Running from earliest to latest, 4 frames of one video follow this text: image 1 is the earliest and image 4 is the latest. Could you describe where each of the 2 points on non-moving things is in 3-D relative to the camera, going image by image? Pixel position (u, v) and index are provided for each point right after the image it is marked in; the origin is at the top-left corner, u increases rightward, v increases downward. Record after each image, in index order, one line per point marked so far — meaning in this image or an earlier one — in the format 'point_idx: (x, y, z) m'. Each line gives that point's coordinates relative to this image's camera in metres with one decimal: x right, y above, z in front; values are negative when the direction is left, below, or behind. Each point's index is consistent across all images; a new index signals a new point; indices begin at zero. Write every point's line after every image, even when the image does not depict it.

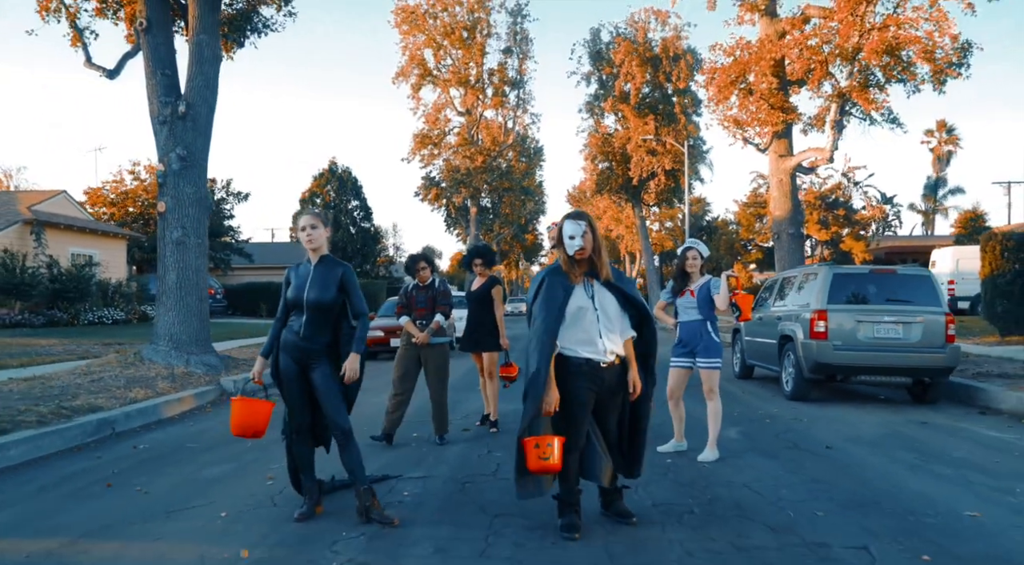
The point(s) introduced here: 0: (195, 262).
0: (-5.4, +0.3, +12.4) m
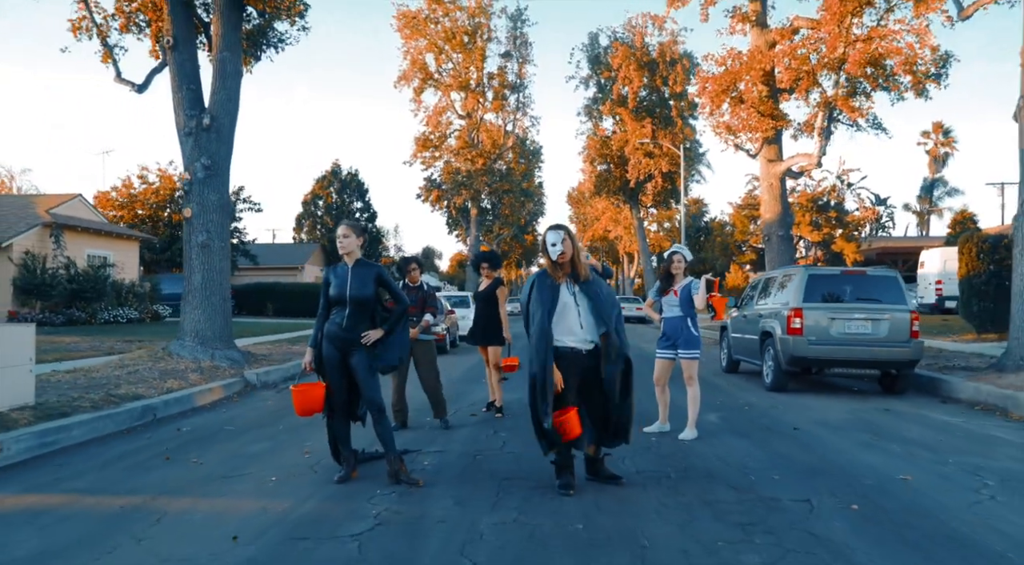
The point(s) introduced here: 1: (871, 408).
0: (-5.3, +0.3, +13.3) m
1: (+4.8, -1.7, +9.9) m
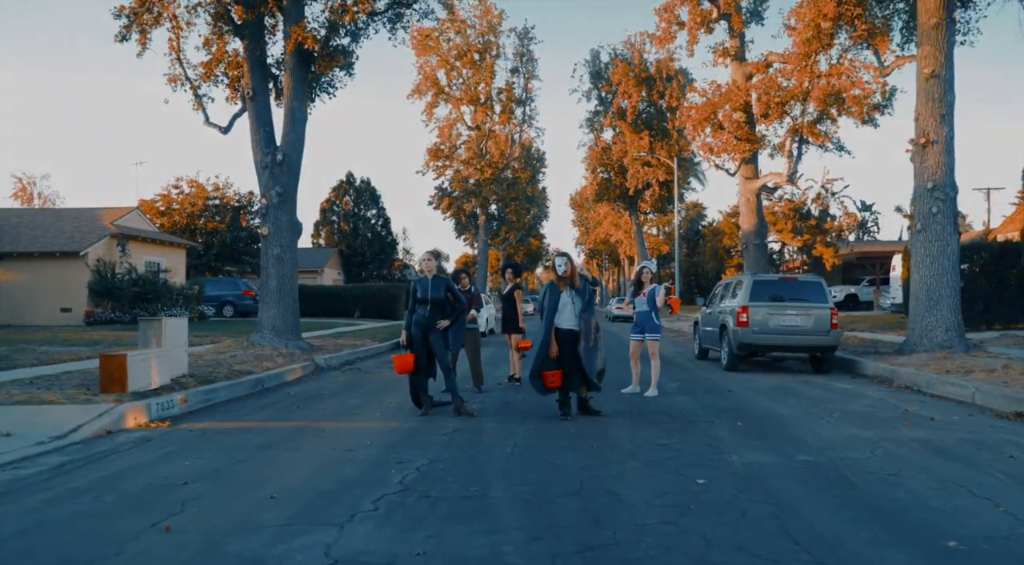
0: (-5.0, +0.2, +16.7) m
1: (+5.1, -1.8, +13.2) m
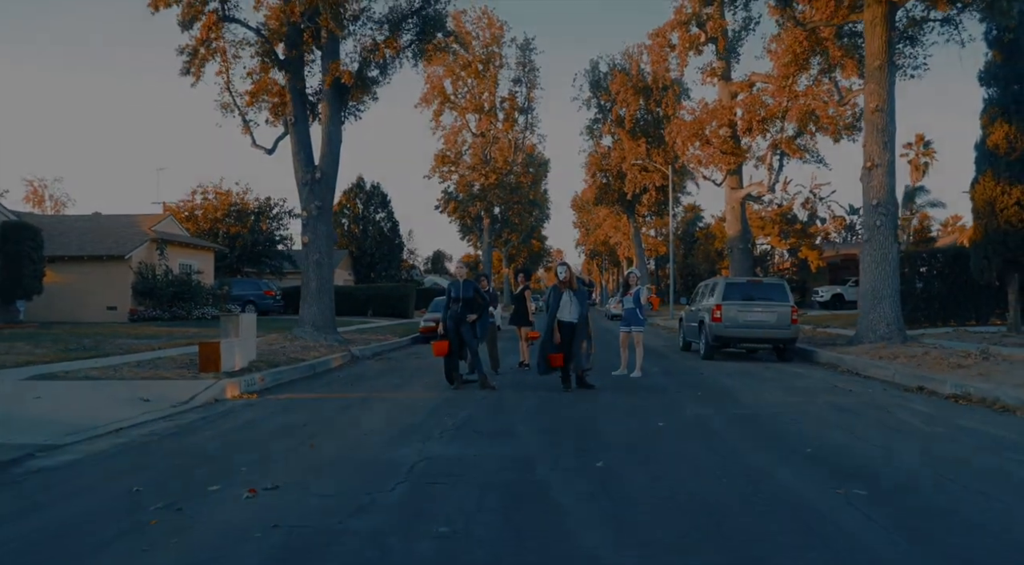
0: (-4.8, +0.2, +19.2) m
1: (+5.3, -1.8, +15.7) m
